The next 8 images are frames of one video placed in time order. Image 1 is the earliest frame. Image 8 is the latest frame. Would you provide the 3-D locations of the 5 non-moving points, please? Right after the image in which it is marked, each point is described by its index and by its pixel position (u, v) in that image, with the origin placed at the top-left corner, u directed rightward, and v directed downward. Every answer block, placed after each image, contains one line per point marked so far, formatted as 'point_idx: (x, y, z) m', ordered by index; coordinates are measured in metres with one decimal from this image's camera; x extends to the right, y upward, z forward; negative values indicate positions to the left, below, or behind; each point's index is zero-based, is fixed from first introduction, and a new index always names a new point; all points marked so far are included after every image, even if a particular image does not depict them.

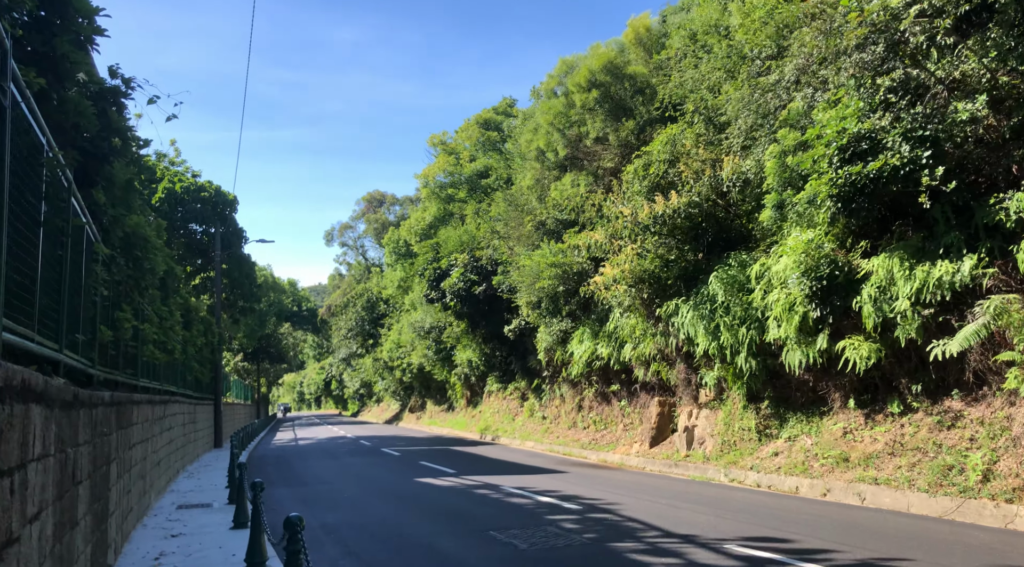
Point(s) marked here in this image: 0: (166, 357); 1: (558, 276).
0: (-6.4, -1.4, +14.0) m
1: (+1.3, +0.2, +19.3) m
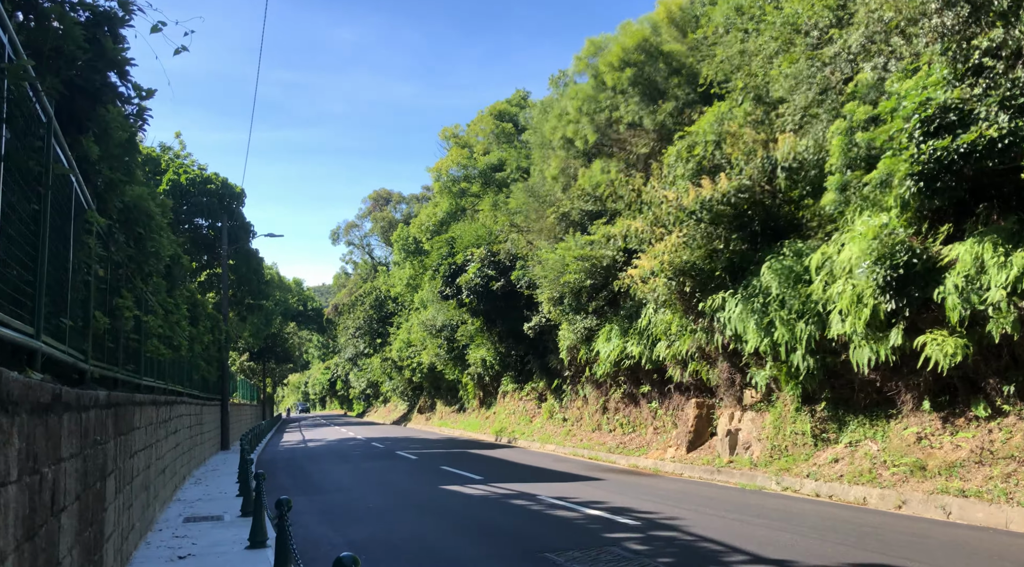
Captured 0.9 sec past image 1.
0: (-5.9, -1.2, +12.9) m
1: (+1.9, +0.4, +18.2) m
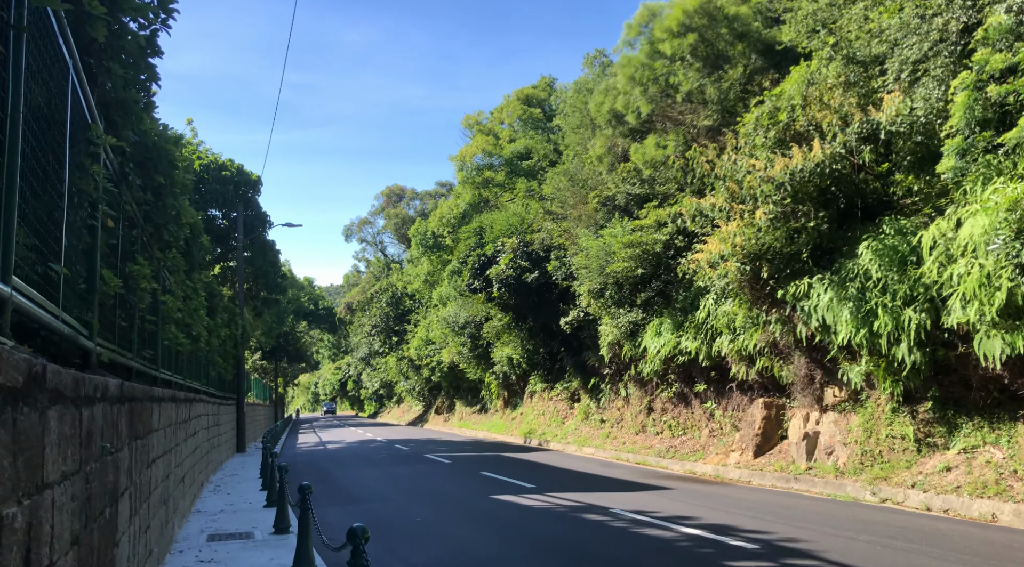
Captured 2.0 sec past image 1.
0: (-5.0, -1.0, +11.6) m
1: (+2.8, +0.6, +16.8) m
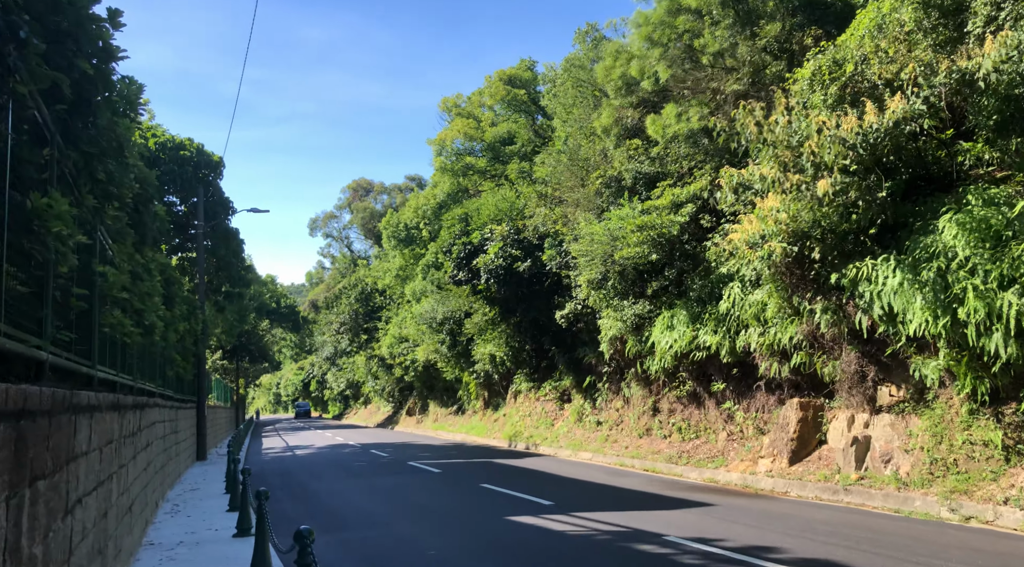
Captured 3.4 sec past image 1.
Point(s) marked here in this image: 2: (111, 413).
0: (-4.7, -0.7, +9.5) m
1: (+2.8, +0.9, +15.1) m
2: (-3.3, -1.1, +6.2) m
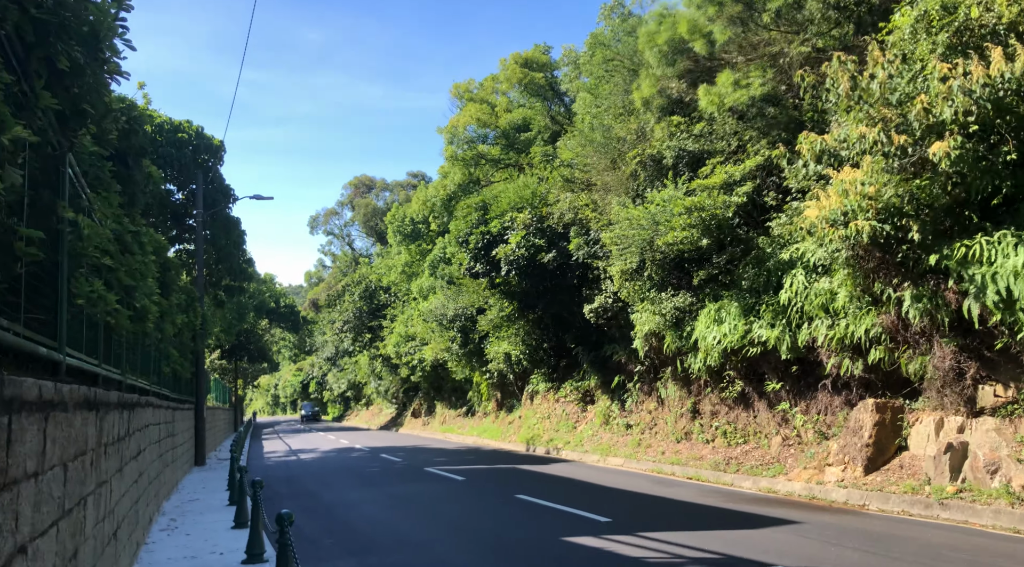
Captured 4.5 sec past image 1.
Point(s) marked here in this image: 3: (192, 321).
0: (-4.1, -0.5, +8.1) m
1: (+3.4, +1.1, +13.7) m
2: (-2.7, -0.8, +4.7) m
3: (-7.1, -0.8, +16.4) m
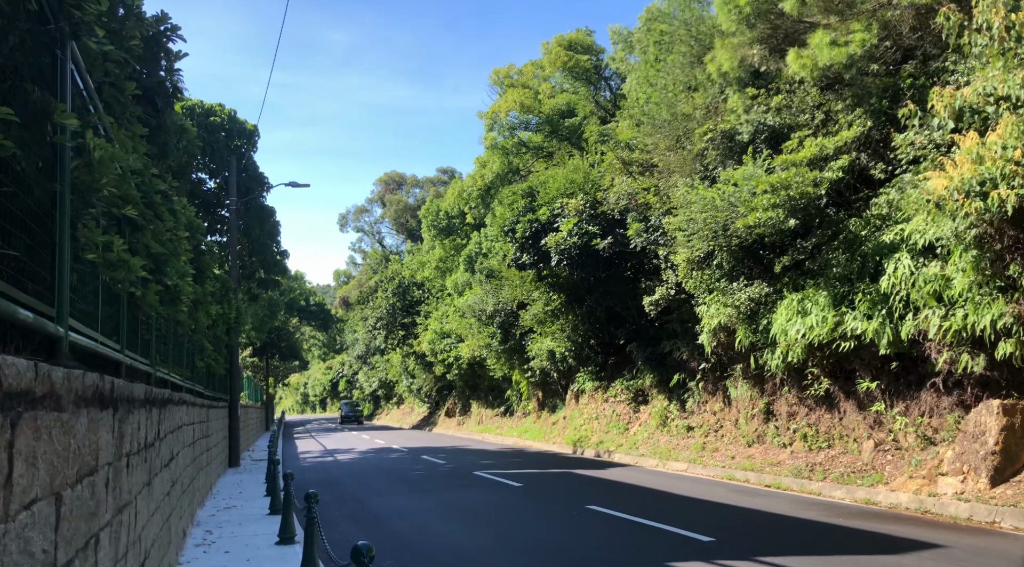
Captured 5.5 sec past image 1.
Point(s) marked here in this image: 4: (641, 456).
0: (-3.2, -0.3, +6.9) m
1: (+4.5, +1.3, +12.3) m
2: (-1.9, -0.6, +3.5) m
3: (-5.9, -0.6, +15.3) m
4: (+3.1, -4.1, +17.8) m
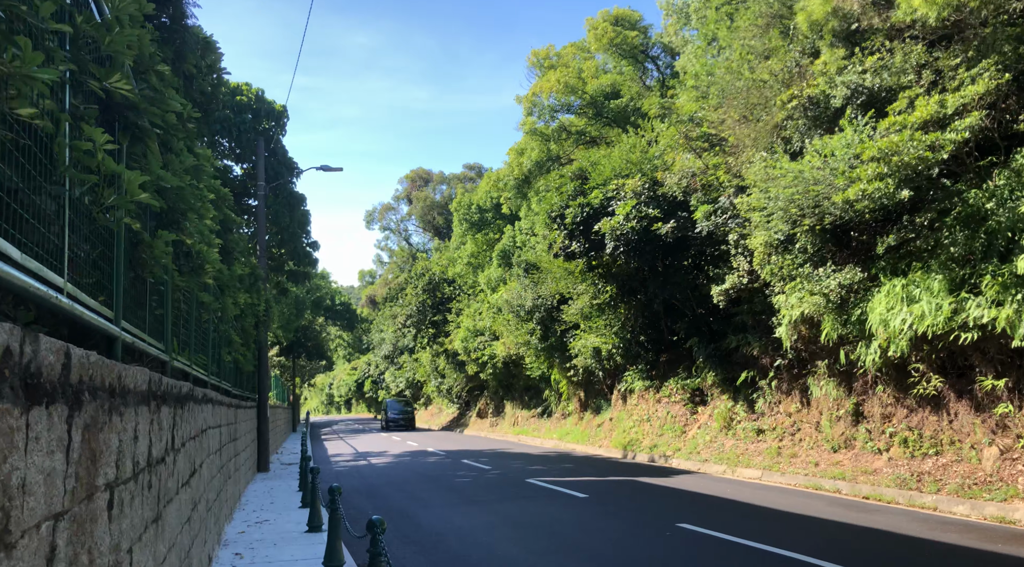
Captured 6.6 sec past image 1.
0: (-2.4, 0.0, +5.5) m
1: (+5.4, +1.6, +10.6) m
2: (-1.2, -0.3, +2.1) m
3: (-4.8, -0.4, +14.0) m
4: (+4.3, -3.9, +16.1) m
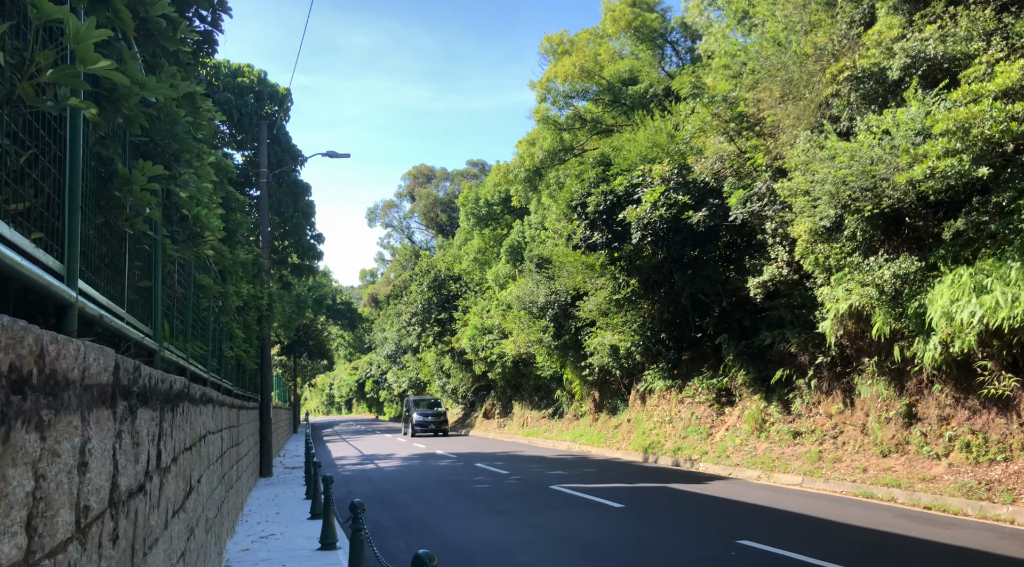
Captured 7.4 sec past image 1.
0: (-2.0, +0.2, +4.5) m
1: (+5.9, +1.7, +9.6) m
2: (-0.8, -0.2, +1.0) m
3: (-4.4, -0.2, +13.0) m
4: (+4.7, -3.7, +15.1) m
